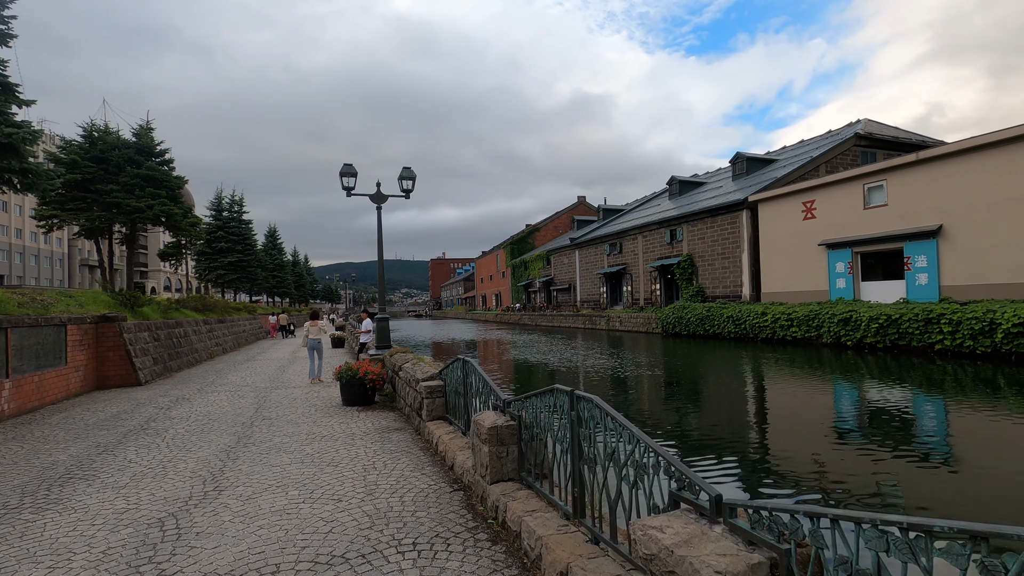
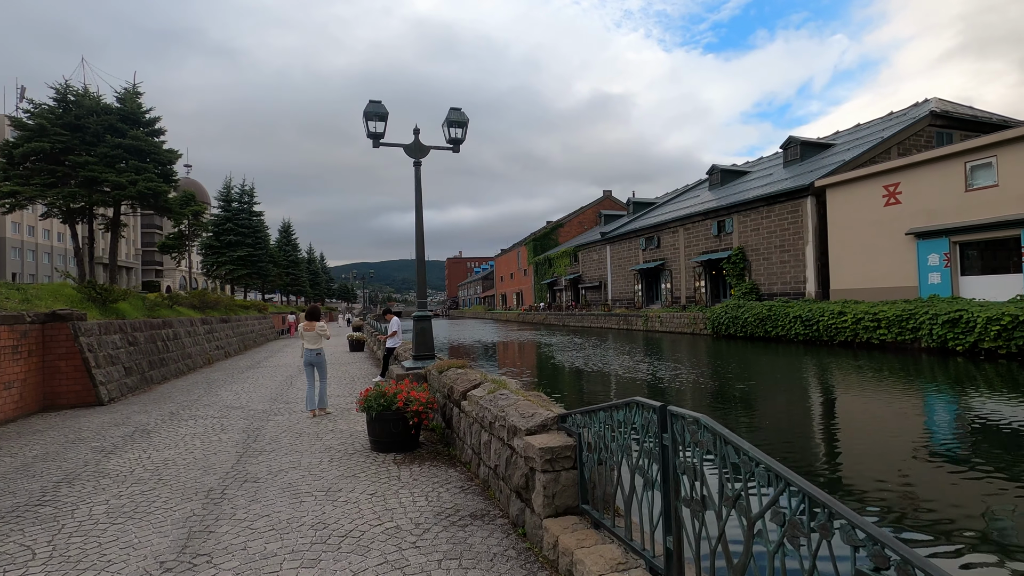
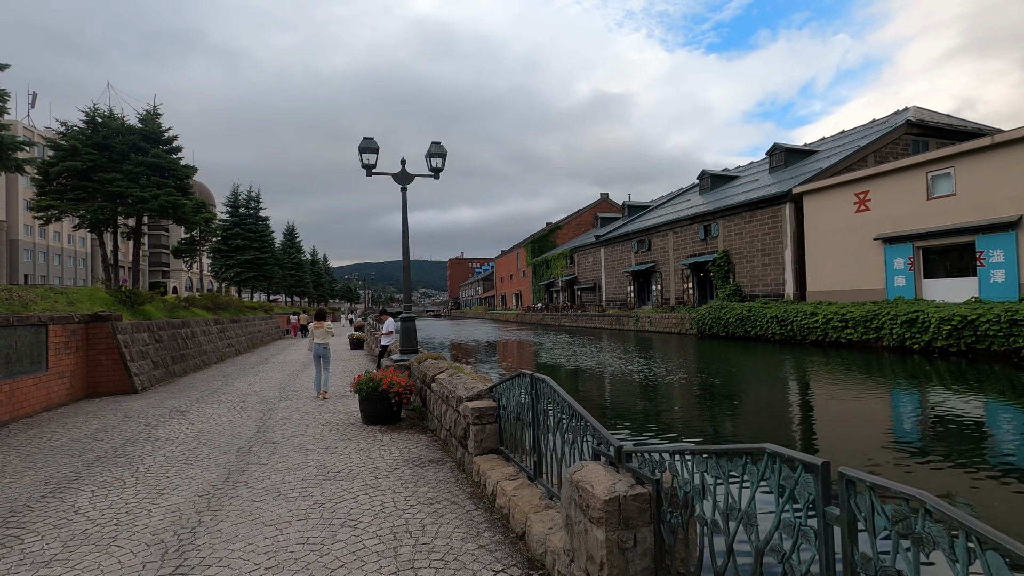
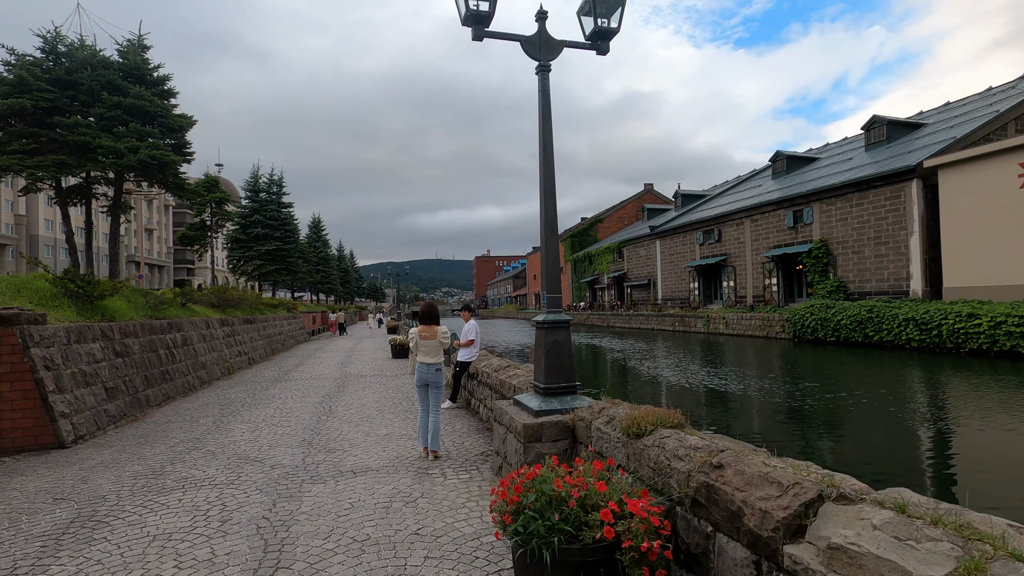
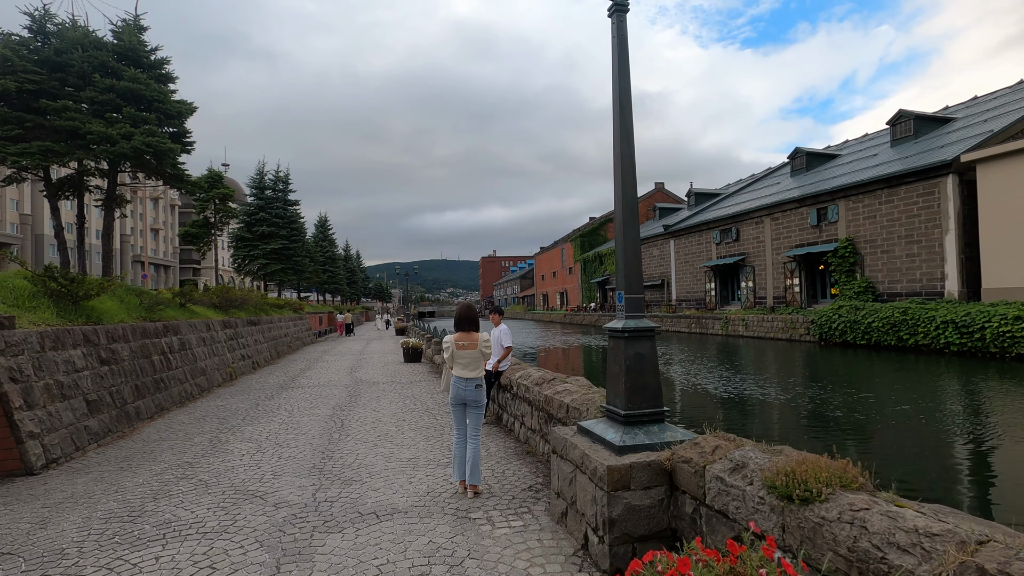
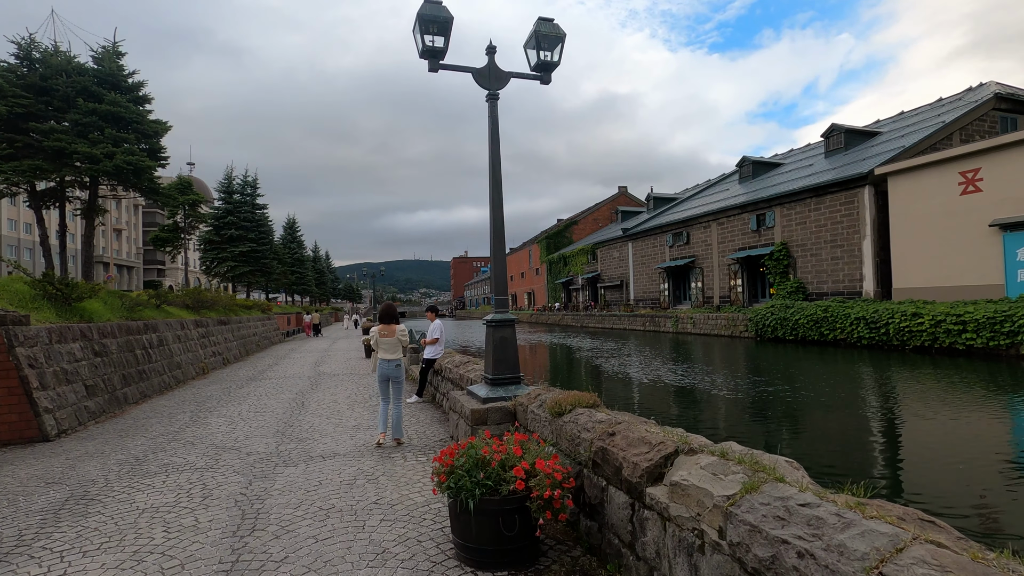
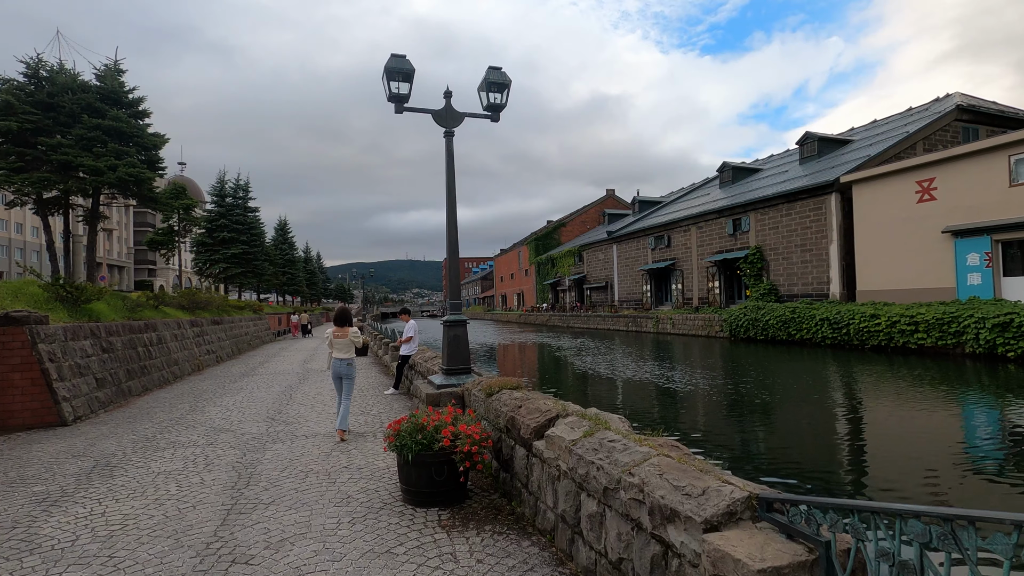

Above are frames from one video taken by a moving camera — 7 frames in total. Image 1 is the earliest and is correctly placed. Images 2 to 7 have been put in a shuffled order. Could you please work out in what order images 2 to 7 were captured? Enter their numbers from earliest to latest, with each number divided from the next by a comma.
3, 2, 7, 6, 4, 5
